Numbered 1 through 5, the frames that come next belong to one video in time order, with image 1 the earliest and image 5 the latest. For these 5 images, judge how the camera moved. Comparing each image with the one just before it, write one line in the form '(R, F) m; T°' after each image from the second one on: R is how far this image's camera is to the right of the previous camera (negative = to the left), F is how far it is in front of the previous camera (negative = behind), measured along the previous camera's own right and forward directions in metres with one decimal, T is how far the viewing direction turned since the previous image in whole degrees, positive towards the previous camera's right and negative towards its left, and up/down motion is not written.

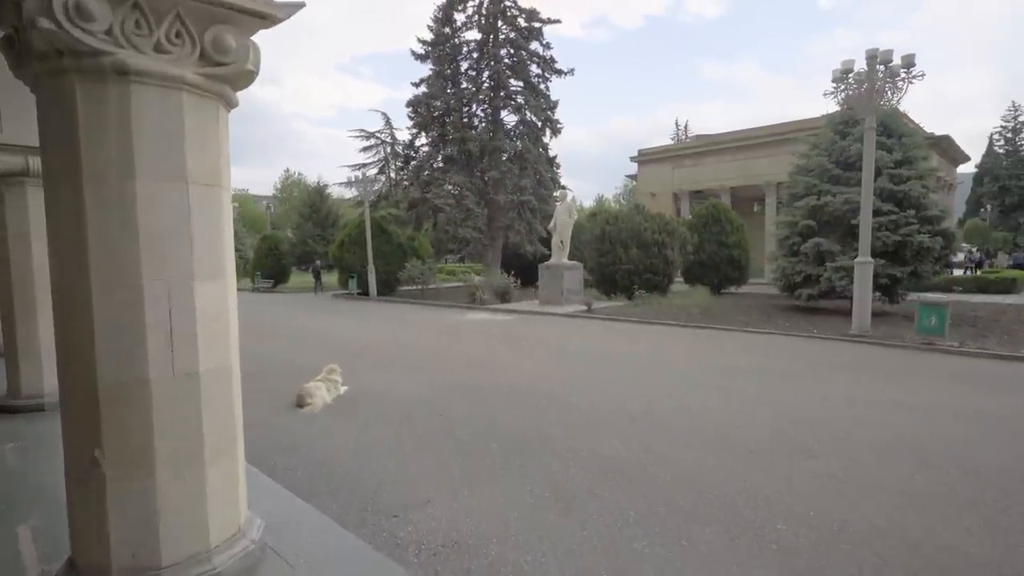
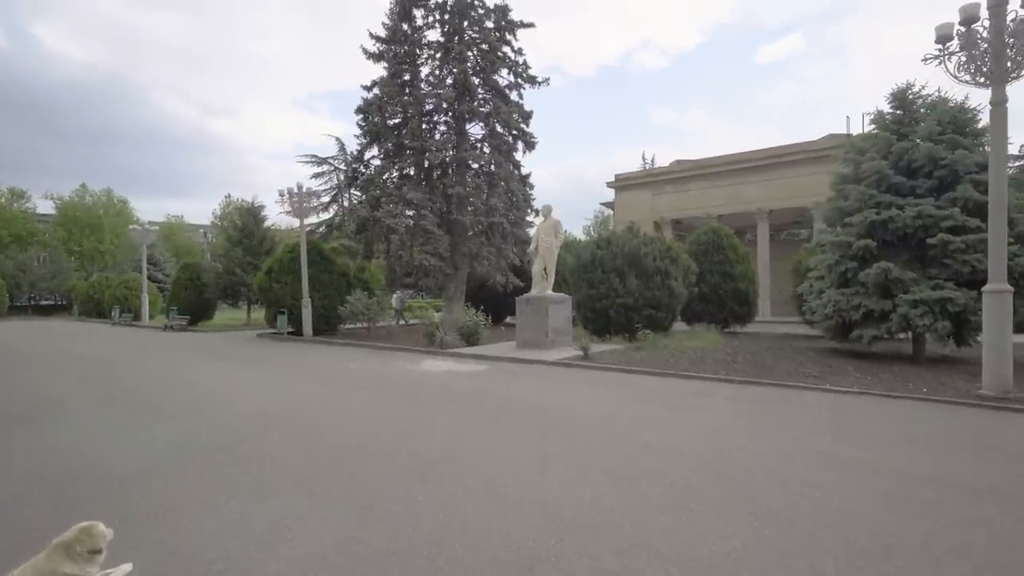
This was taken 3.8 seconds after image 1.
(-0.3, +3.9) m; +4°
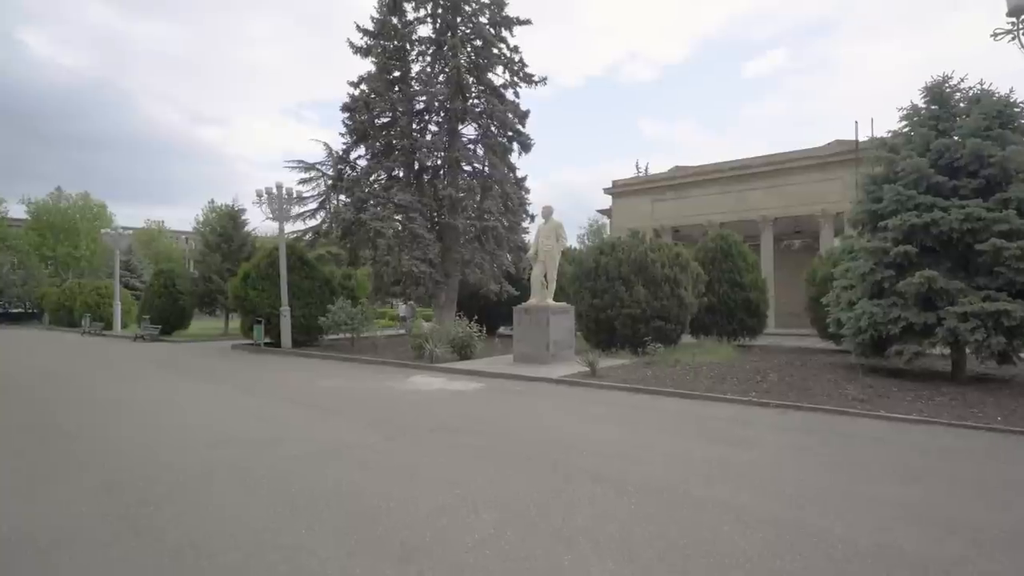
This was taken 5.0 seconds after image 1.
(-0.2, +1.3) m; +1°
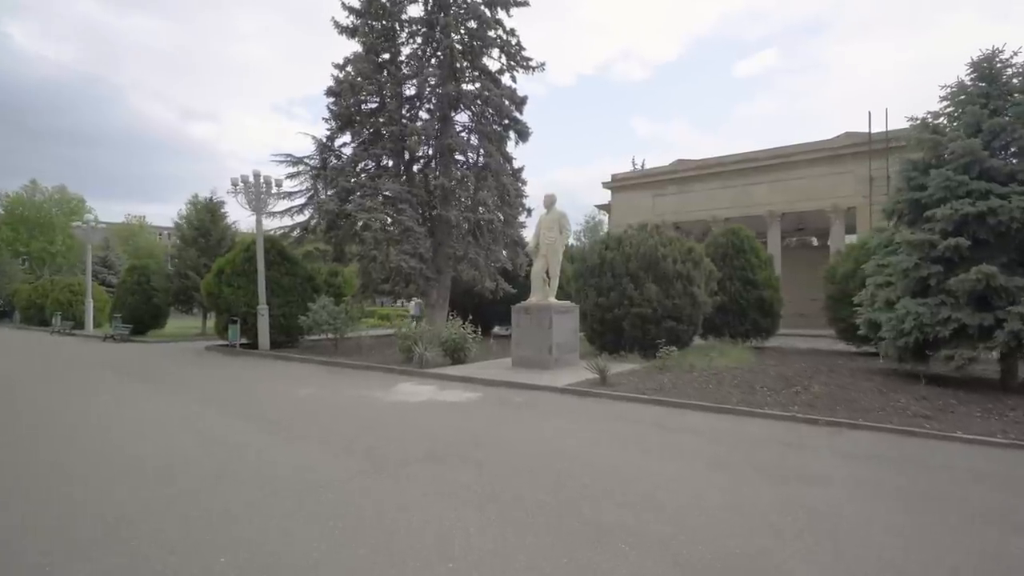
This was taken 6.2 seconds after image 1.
(-0.1, +1.3) m; +1°
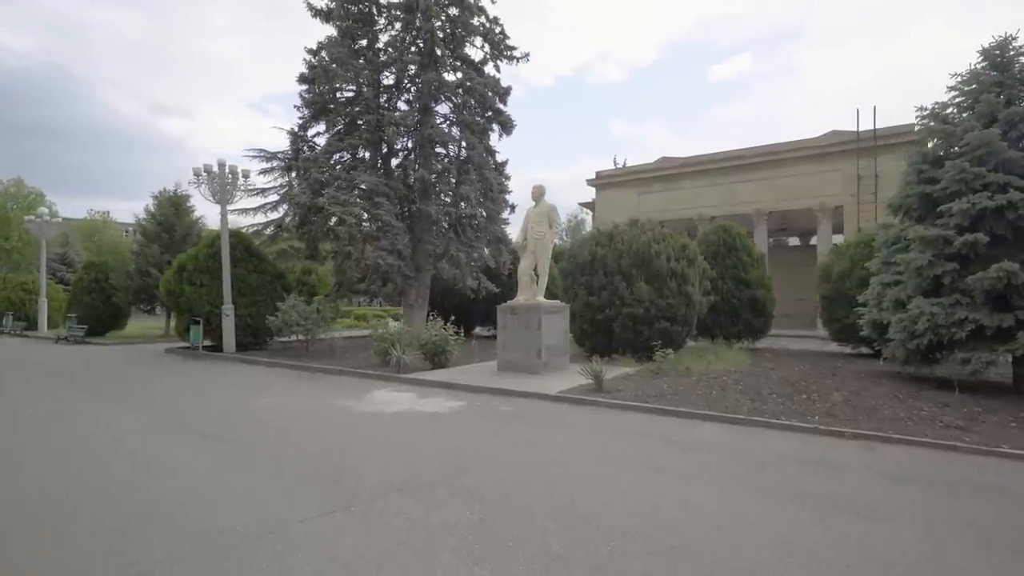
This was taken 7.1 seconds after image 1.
(-0.1, +0.8) m; +2°
